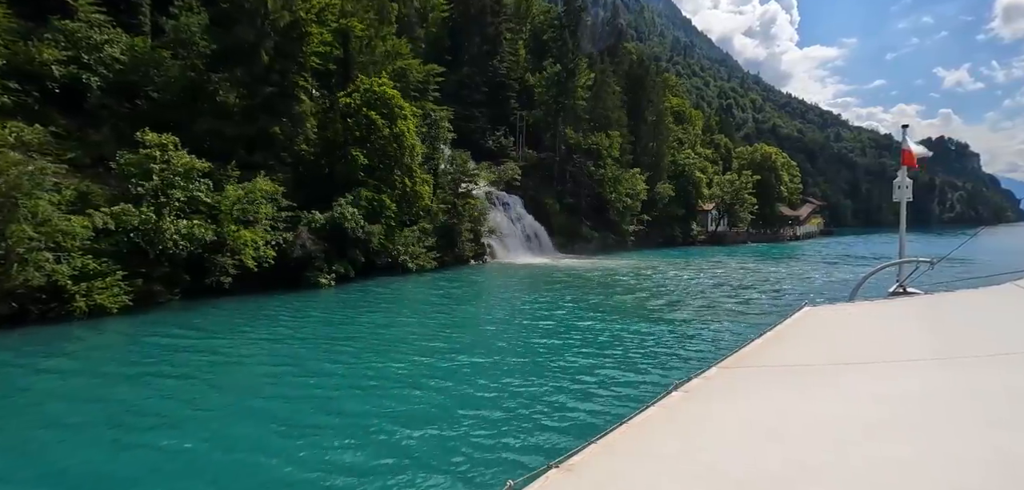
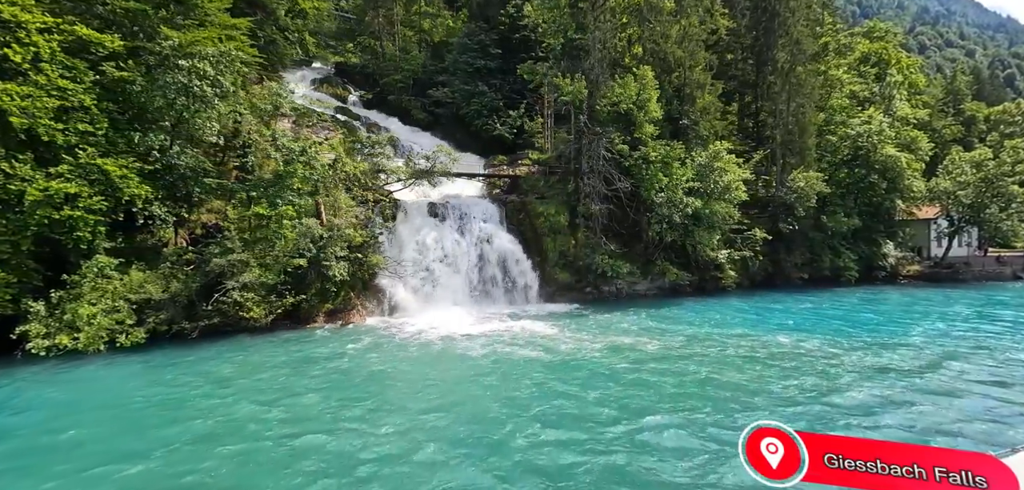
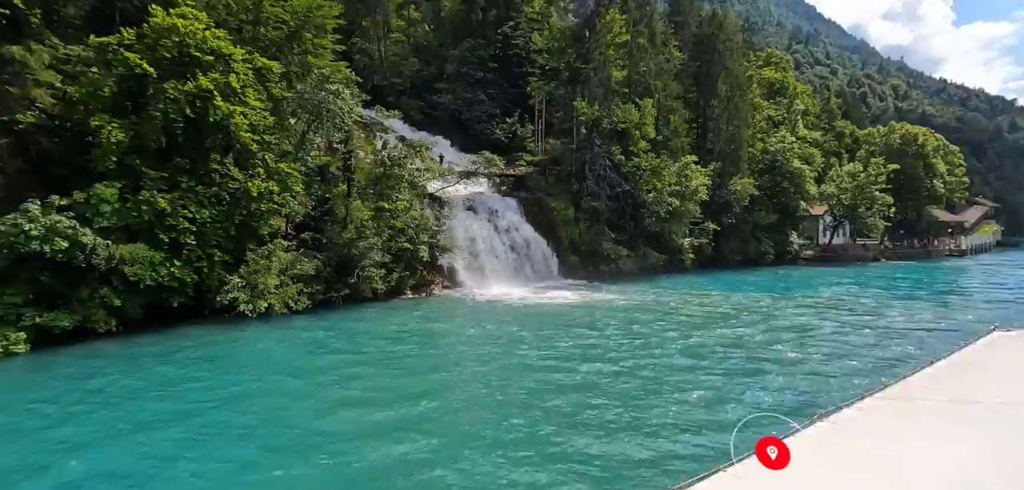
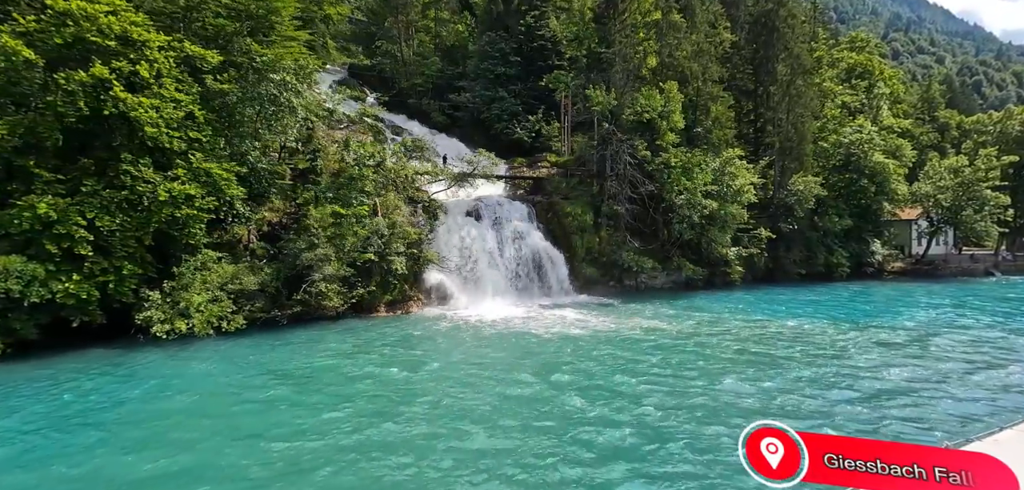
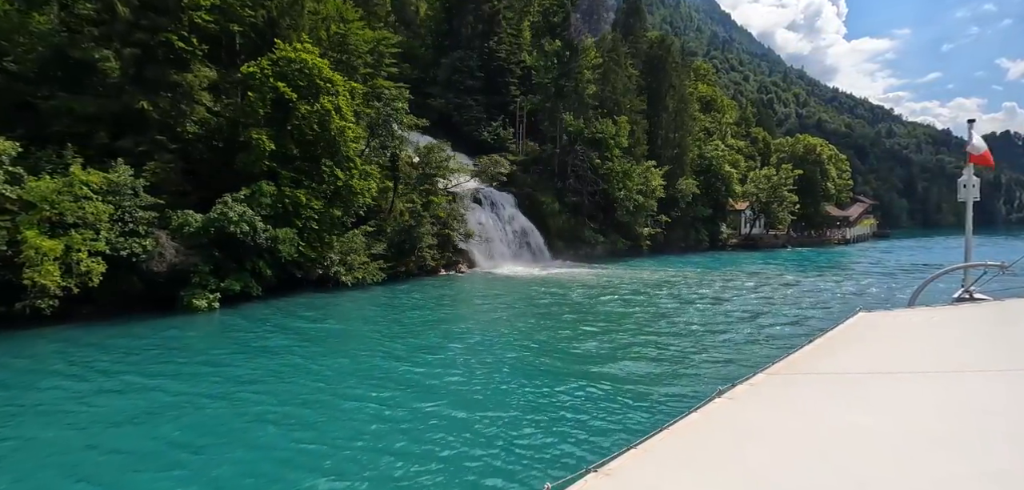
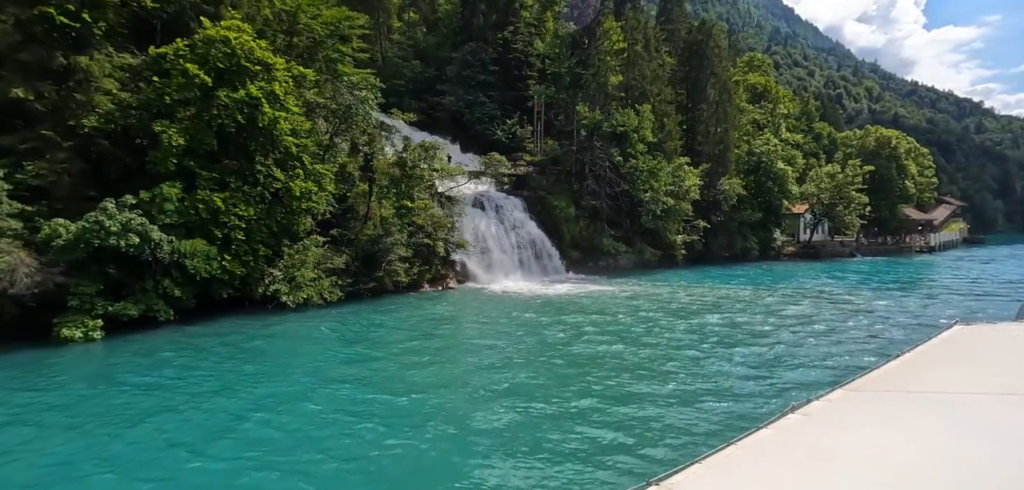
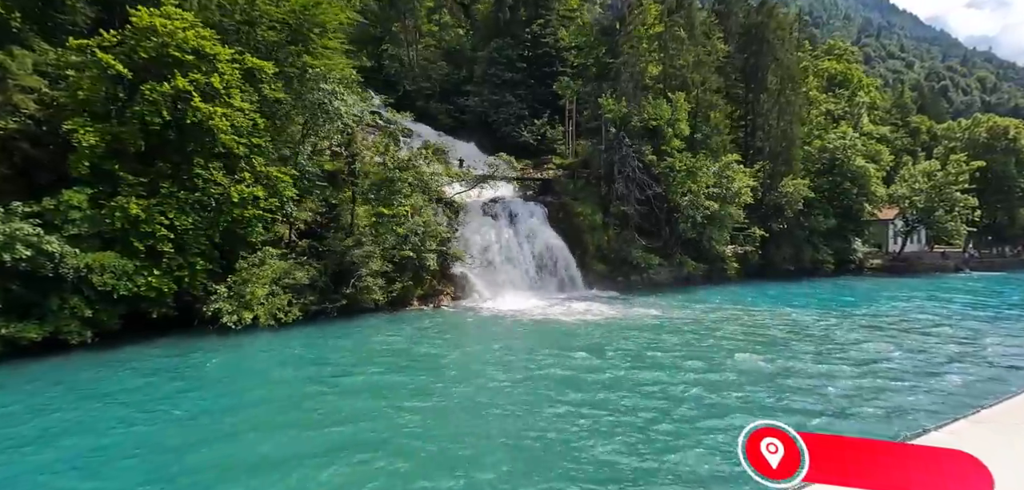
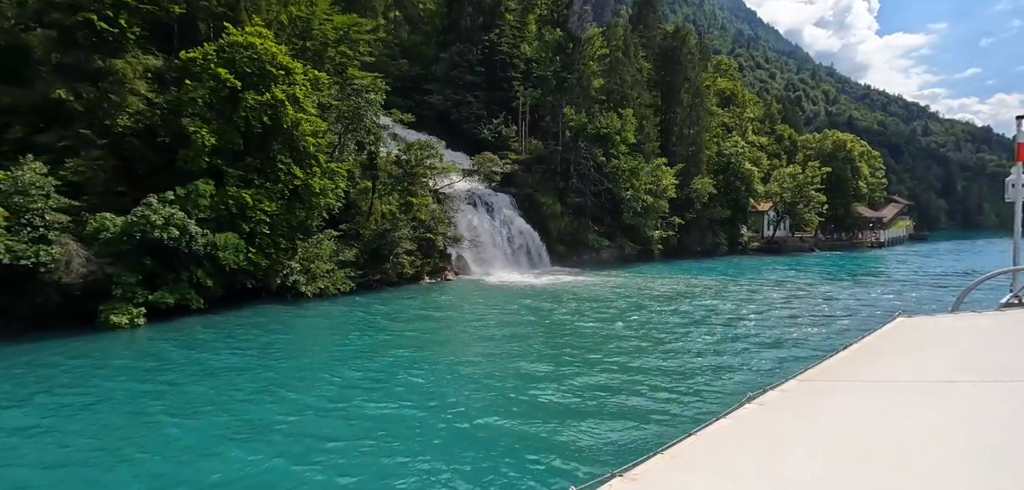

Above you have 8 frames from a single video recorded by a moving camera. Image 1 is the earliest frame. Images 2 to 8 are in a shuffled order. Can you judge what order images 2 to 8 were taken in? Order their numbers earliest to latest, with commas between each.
5, 8, 6, 3, 7, 4, 2
